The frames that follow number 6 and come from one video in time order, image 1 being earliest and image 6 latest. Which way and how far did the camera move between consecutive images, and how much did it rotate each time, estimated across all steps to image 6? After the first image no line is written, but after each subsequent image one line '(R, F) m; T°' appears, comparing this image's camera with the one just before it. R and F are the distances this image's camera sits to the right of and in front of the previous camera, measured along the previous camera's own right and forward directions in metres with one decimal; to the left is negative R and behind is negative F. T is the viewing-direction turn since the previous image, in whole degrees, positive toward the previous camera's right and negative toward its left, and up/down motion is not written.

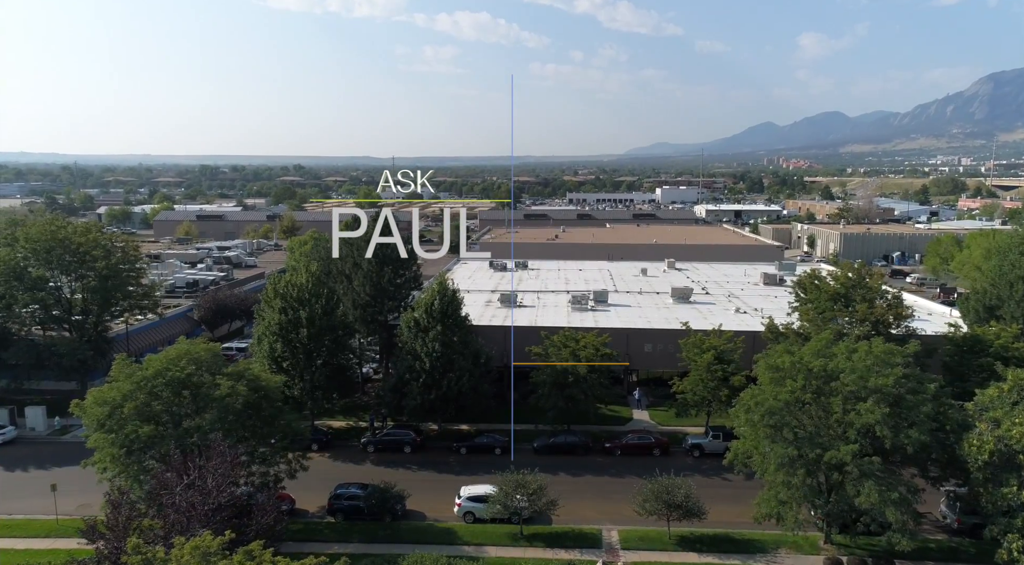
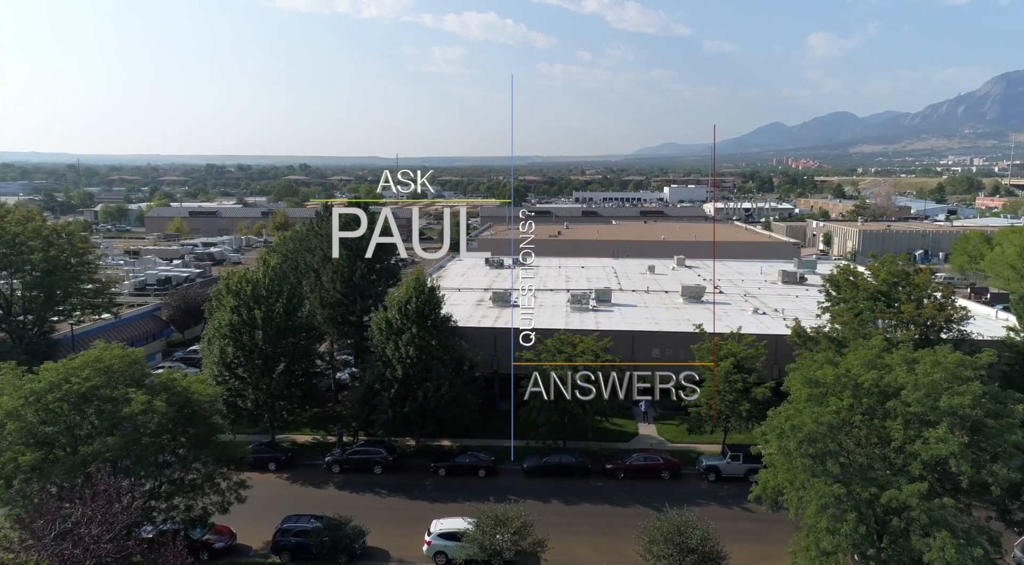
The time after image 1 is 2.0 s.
(+0.7, +3.2) m; -1°
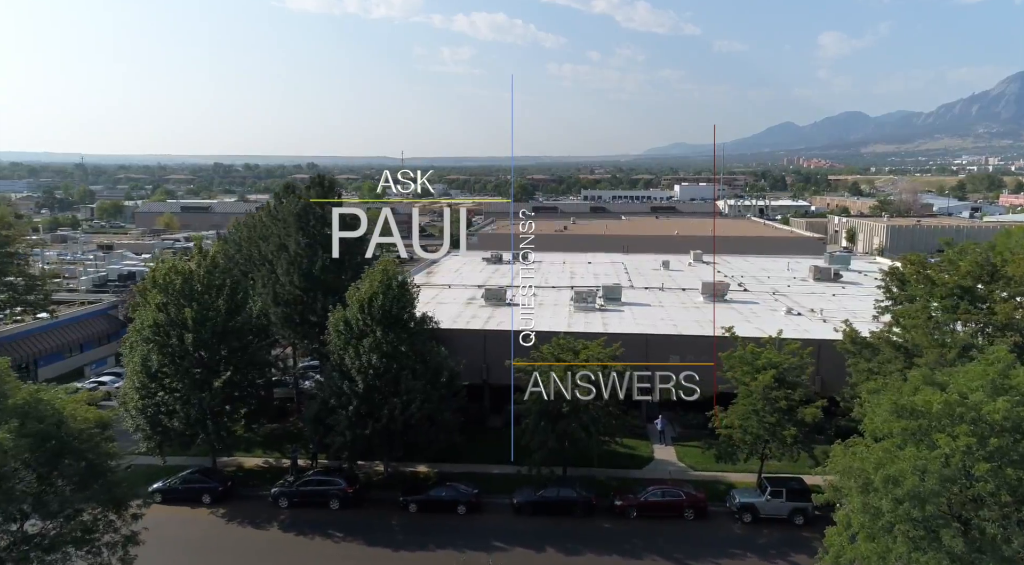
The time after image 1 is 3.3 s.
(+0.6, +3.9) m; -1°
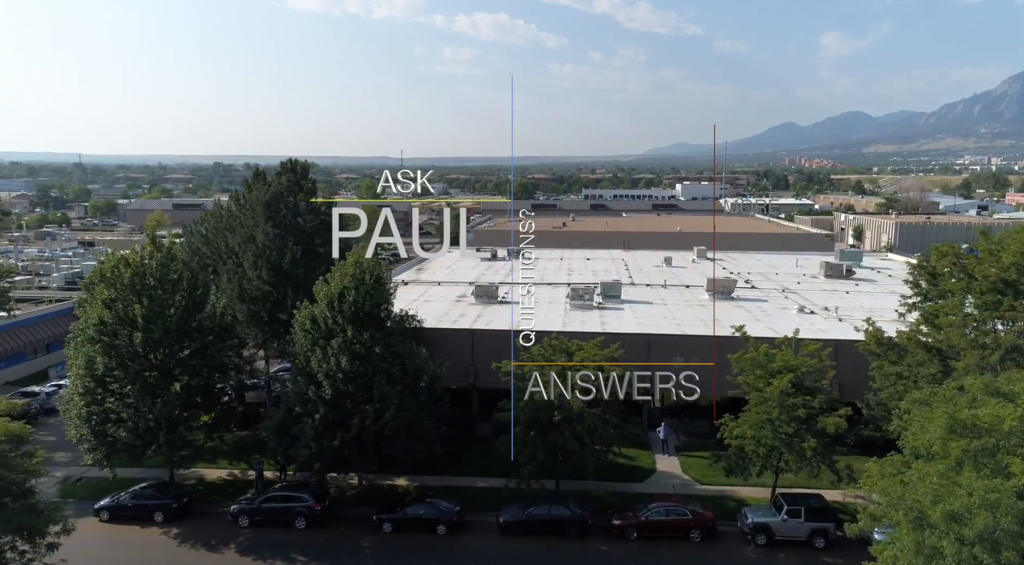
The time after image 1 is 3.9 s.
(+0.4, +1.8) m; 0°
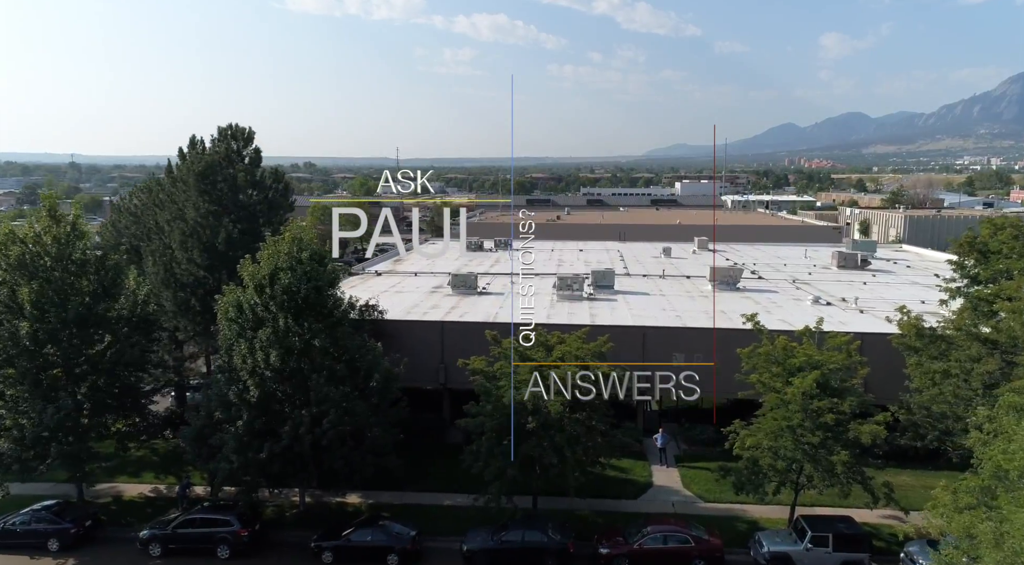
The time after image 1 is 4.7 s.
(+0.7, +2.6) m; 0°
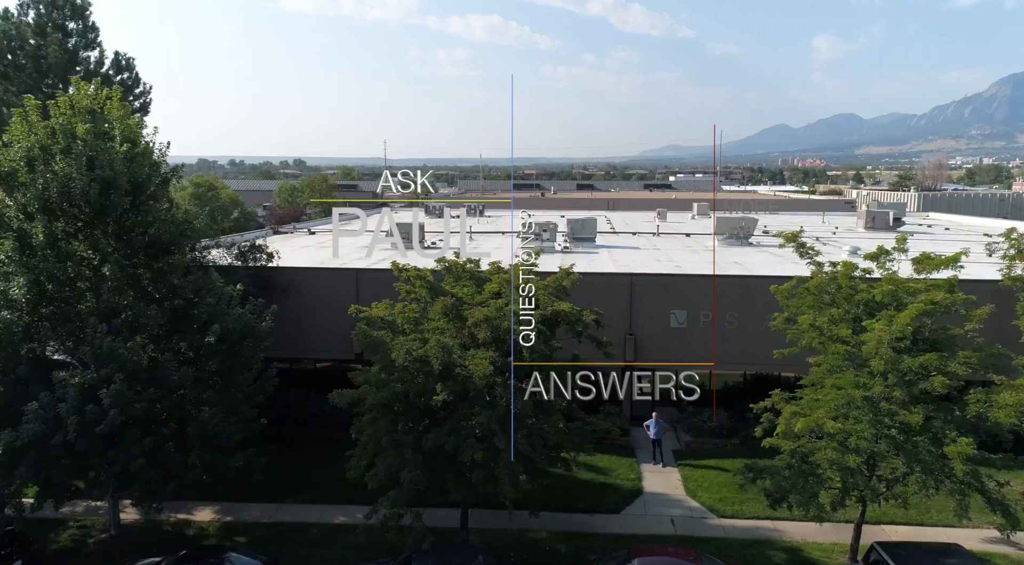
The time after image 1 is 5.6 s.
(+1.1, +4.8) m; +1°
